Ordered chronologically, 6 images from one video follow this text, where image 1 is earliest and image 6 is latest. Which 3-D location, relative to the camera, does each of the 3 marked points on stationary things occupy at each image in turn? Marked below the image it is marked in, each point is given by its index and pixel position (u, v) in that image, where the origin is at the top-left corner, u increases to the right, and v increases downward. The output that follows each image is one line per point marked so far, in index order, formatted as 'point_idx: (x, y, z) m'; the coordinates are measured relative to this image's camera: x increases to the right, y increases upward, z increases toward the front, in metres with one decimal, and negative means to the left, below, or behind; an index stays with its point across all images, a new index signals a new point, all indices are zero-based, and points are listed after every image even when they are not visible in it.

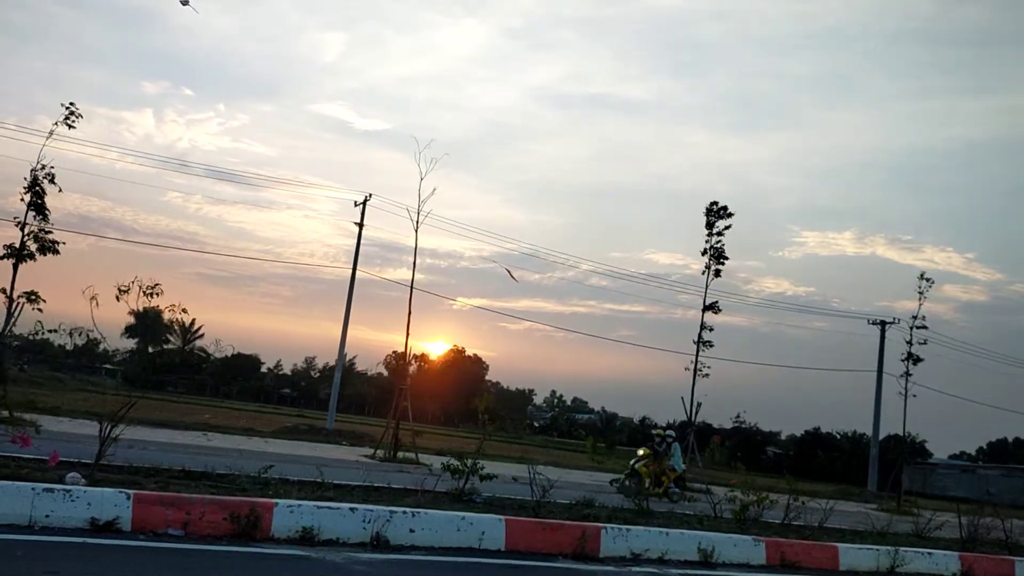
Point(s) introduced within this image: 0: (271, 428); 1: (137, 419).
0: (-4.9, -2.9, +16.5) m
1: (-8.5, -3.0, +18.2) m
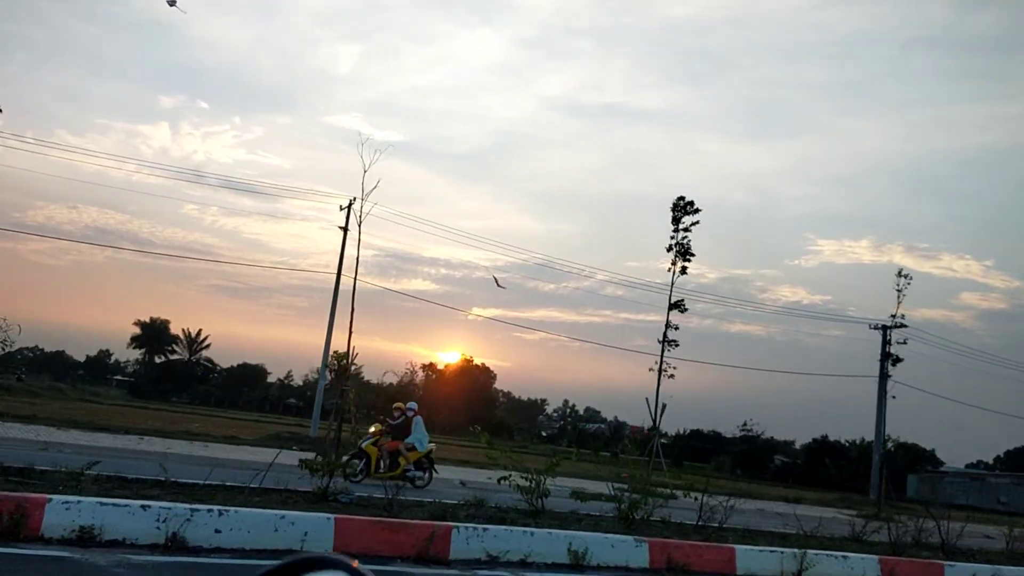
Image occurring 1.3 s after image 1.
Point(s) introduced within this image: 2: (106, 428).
0: (-5.2, -3.0, +16.3) m
1: (-8.8, -3.1, +18.0) m
2: (-8.4, -2.9, +16.7) m
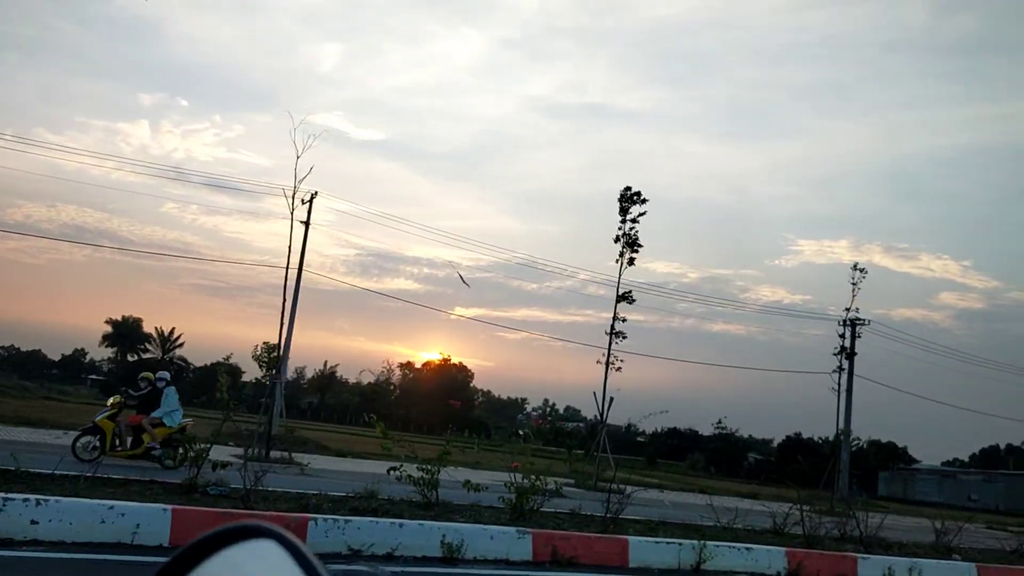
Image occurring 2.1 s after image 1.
0: (-5.9, -2.9, +16.0) m
1: (-9.5, -3.0, +17.7) m
2: (-9.1, -2.8, +16.3) m
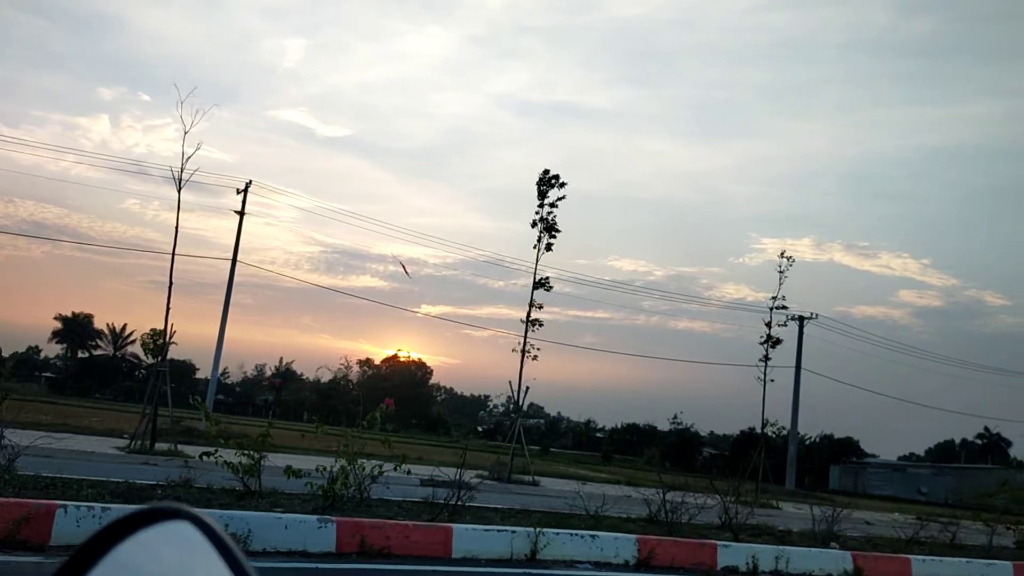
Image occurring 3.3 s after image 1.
0: (-7.0, -2.7, +15.5) m
1: (-10.7, -2.9, +17.0) m
2: (-10.2, -2.7, +15.7) m
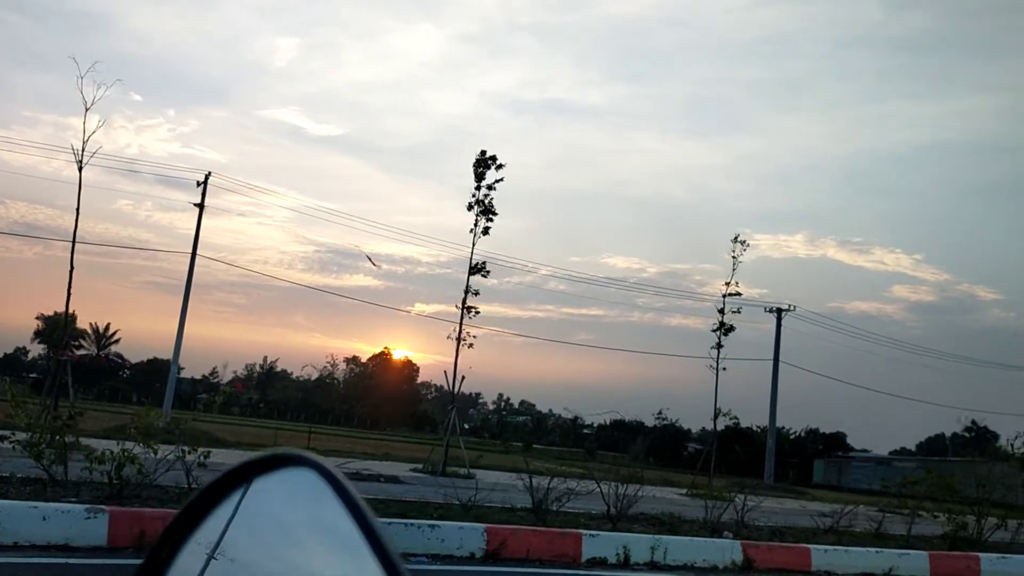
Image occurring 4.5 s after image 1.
0: (-7.7, -2.6, +15.2) m
1: (-11.3, -2.8, +16.7) m
2: (-10.8, -2.6, +15.3) m
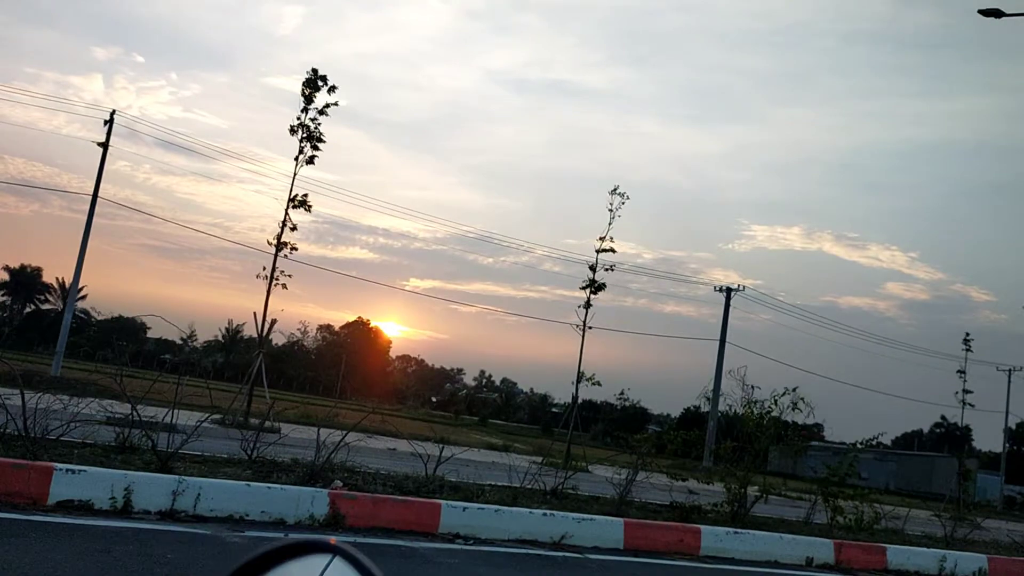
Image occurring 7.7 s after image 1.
0: (-9.2, -1.6, +14.5) m
1: (-12.9, -1.5, +15.9) m
2: (-12.4, -1.4, +14.6) m
